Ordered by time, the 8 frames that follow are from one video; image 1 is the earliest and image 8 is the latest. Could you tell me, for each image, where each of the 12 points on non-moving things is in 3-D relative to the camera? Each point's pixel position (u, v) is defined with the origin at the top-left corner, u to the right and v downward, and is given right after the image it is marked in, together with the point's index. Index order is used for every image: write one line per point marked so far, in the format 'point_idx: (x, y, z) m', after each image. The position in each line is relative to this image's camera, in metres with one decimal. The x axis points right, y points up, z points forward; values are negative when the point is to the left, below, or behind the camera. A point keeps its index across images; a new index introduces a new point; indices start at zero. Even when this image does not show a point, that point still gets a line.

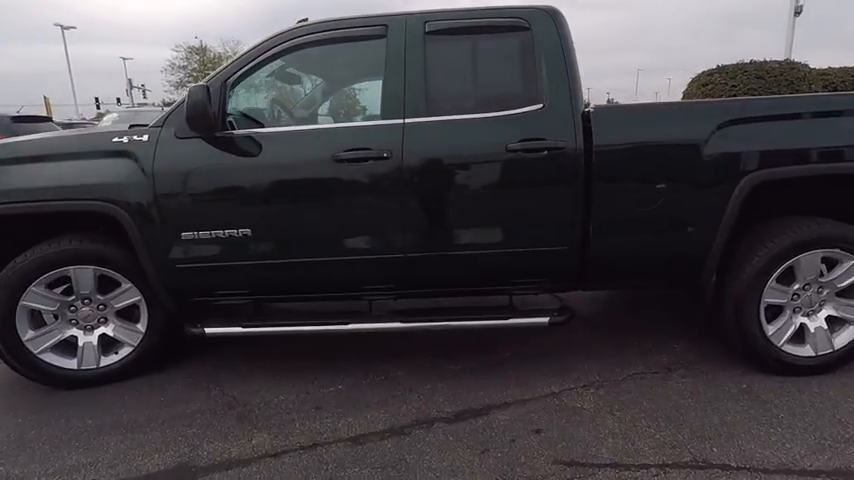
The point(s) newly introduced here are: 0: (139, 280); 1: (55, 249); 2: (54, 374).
0: (-2.1, -0.3, +3.6) m
1: (-2.6, -0.1, +3.5) m
2: (-2.7, -1.0, +3.6) m
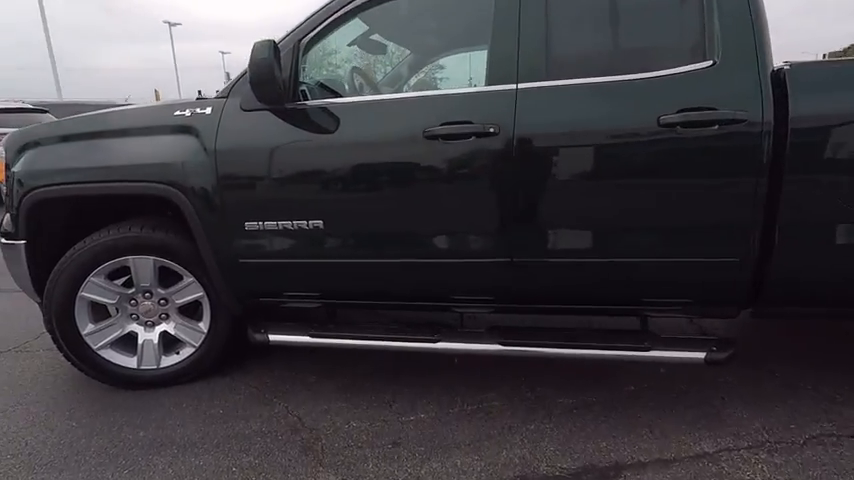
0: (-1.5, -0.2, +3.2) m
1: (-2.0, 0.0, +3.1) m
2: (-2.1, -0.9, +3.2) m
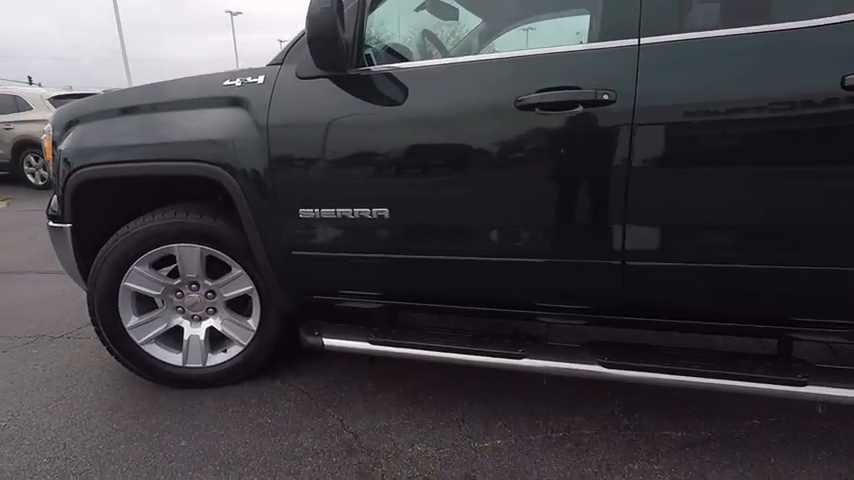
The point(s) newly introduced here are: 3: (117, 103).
0: (-1.0, -0.2, +2.9) m
1: (-1.5, +0.1, +2.8) m
2: (-1.6, -0.8, +3.0) m
3: (-1.8, +0.8, +2.9) m
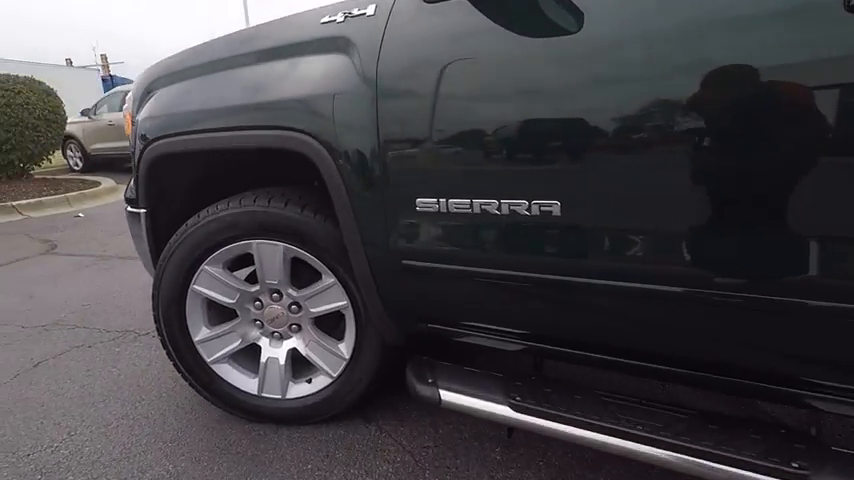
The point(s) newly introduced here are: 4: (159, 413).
0: (-0.3, -0.2, +2.1) m
1: (-0.9, +0.1, +2.2) m
2: (-1.0, -0.8, +2.4) m
3: (-1.1, +0.9, +2.3) m
4: (-1.4, -0.9, +2.5) m
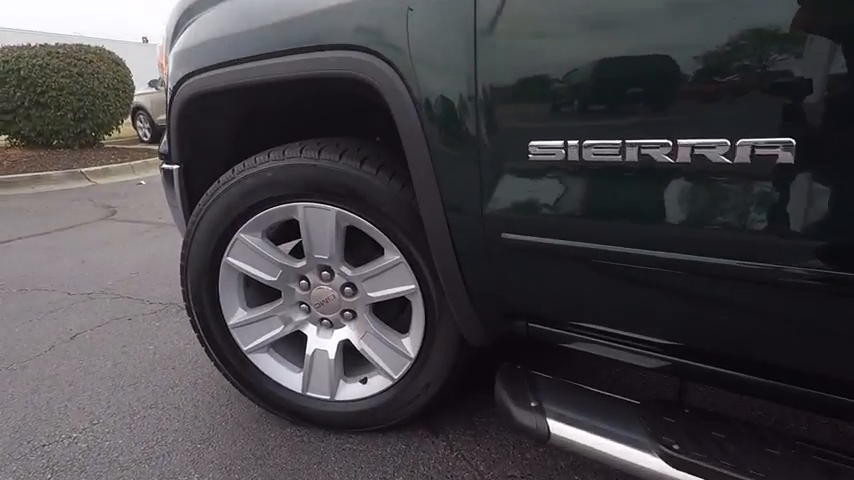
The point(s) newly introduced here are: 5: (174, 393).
0: (0.0, 0.0, +1.6) m
1: (-0.5, +0.3, +1.7) m
2: (-0.6, -0.6, +1.9) m
3: (-0.7, +1.0, +1.8) m
4: (-1.1, -0.7, +2.2) m
5: (-1.2, -0.7, +2.3) m
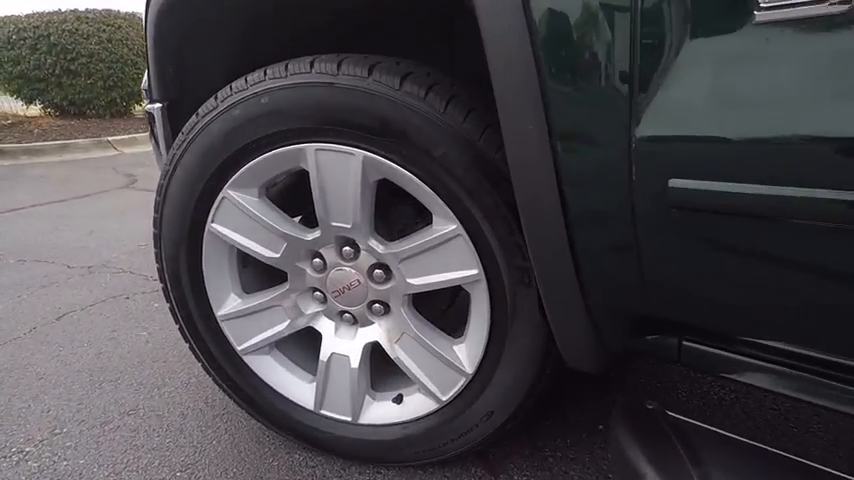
0: (+0.1, 0.0, +1.1) m
1: (-0.3, +0.4, +1.2) m
2: (-0.5, -0.5, +1.4) m
3: (-0.5, +1.1, +1.3) m
4: (-0.9, -0.6, +1.7) m
5: (-1.0, -0.6, +1.8) m
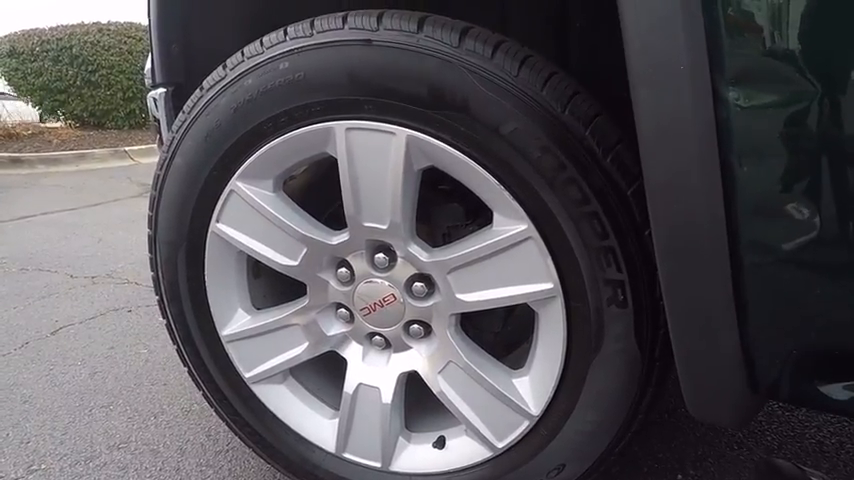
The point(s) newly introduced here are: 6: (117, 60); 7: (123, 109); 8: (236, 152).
0: (+0.2, 0.0, +0.8) m
1: (-0.2, +0.4, +0.9) m
2: (-0.4, -0.5, +1.2) m
3: (-0.4, +1.1, +1.1) m
4: (-0.8, -0.6, +1.5) m
5: (-0.9, -0.6, +1.6) m
6: (-4.3, +2.5, +6.8) m
7: (-4.4, +1.9, +7.0) m
8: (-0.4, +0.2, +1.0) m
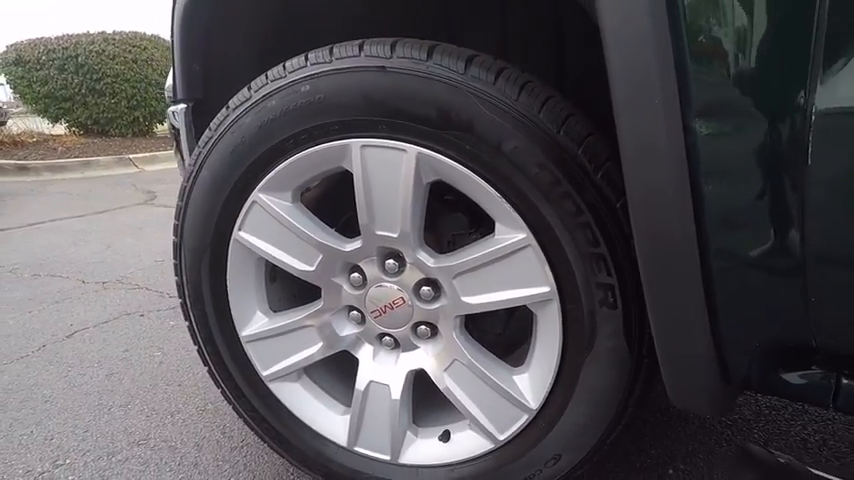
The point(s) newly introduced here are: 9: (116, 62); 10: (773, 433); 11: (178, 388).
0: (+0.2, 0.0, +0.9) m
1: (-0.2, +0.3, +1.0) m
2: (-0.3, -0.5, +1.3) m
3: (-0.4, +1.1, +1.2) m
4: (-0.7, -0.6, +1.5) m
5: (-0.9, -0.6, +1.6) m
6: (-4.3, +2.4, +6.9) m
7: (-4.4, +1.8, +7.1) m
8: (-0.4, +0.2, +1.1) m
9: (-4.4, +2.5, +6.9) m
10: (+1.0, -0.6, +1.4) m
11: (-0.9, -0.6, +1.8) m
